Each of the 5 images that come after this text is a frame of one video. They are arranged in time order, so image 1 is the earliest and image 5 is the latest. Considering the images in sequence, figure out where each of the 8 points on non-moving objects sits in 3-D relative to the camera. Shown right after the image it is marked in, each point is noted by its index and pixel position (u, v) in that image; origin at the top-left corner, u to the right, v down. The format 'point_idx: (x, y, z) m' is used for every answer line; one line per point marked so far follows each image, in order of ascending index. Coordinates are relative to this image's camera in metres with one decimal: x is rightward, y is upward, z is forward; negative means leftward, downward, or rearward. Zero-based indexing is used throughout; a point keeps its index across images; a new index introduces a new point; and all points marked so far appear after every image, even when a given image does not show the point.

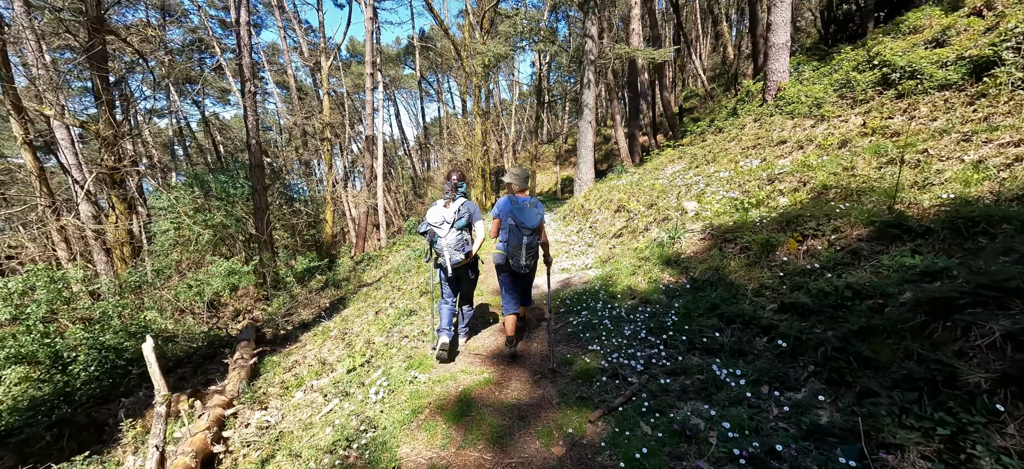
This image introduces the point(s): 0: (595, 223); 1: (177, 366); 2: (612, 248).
0: (+2.3, +0.3, +11.0) m
1: (-6.9, -2.7, +8.3) m
2: (+2.2, -0.3, +8.7) m
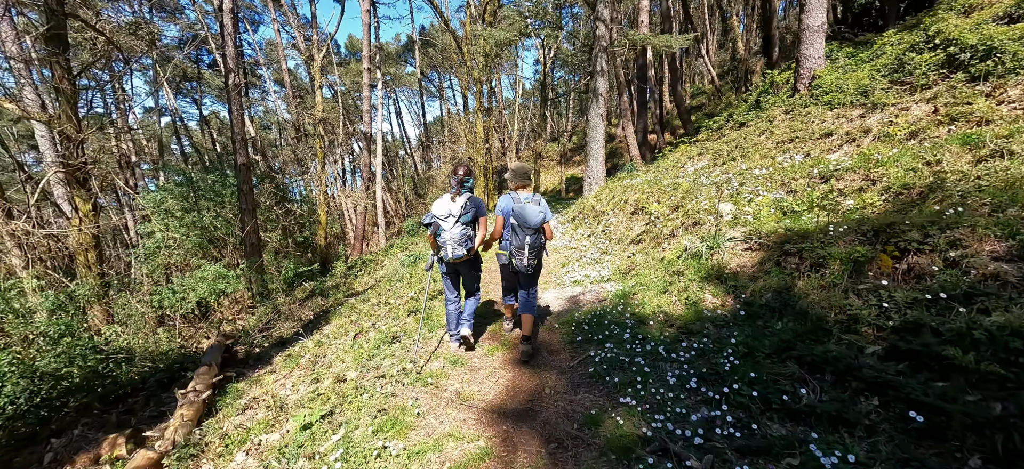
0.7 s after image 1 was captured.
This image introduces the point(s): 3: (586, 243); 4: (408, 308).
0: (+2.4, +0.2, +9.8) m
1: (-6.9, -2.9, +7.1) m
2: (+2.3, -0.4, +7.5) m
3: (+1.8, -0.2, +9.8) m
4: (-1.8, -1.2, +6.7) m
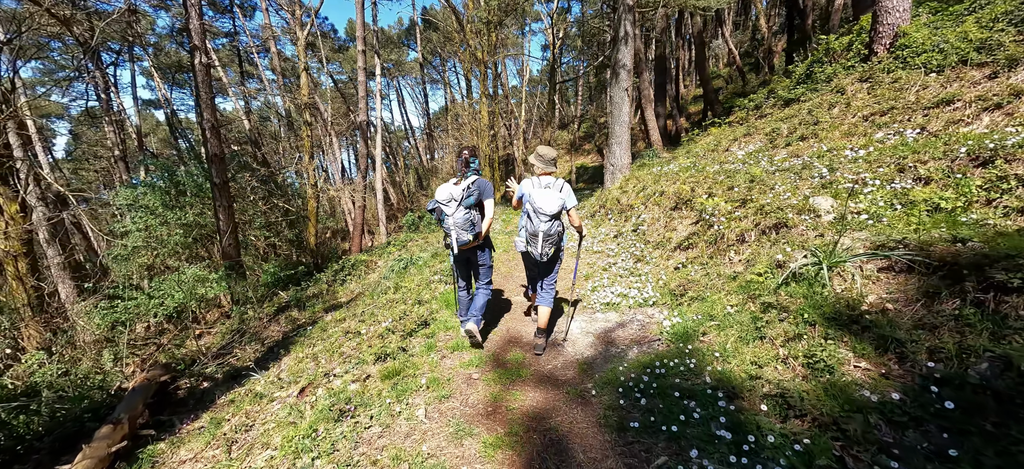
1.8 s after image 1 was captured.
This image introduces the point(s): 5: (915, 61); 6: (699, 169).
0: (+2.6, +0.1, +7.9) m
1: (-6.7, -3.0, +5.4) m
2: (+2.4, -0.5, +5.5) m
3: (+2.0, -0.3, +7.8) m
4: (-1.6, -1.4, +4.8) m
5: (+8.0, +3.5, +7.9) m
6: (+4.0, +1.4, +8.7) m
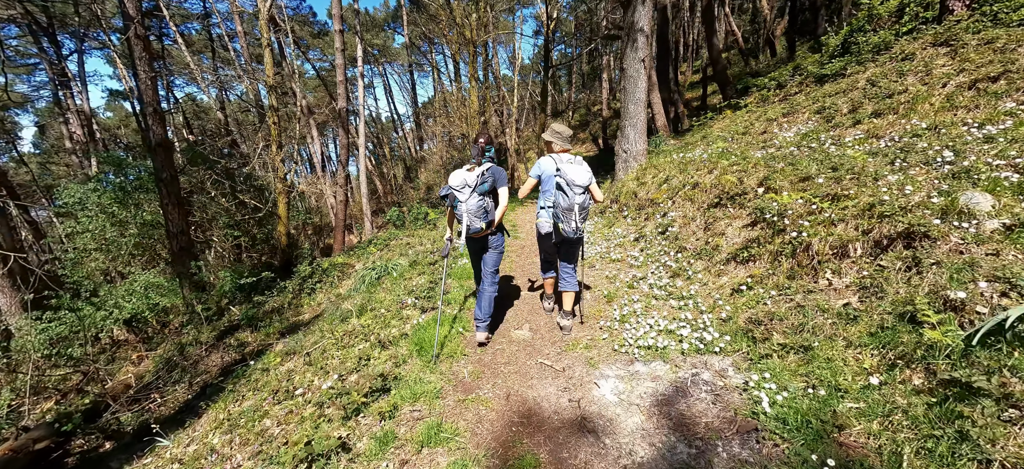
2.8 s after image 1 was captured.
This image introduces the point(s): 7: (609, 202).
0: (+2.5, +0.1, +6.2) m
1: (-6.7, -3.3, +3.7) m
2: (+2.4, -0.6, +3.9) m
3: (+1.9, -0.3, +6.2) m
4: (-1.6, -1.5, +3.1) m
5: (+7.9, +3.5, +6.3) m
6: (+4.0, +1.4, +7.0) m
7: (+2.1, +0.7, +8.8) m
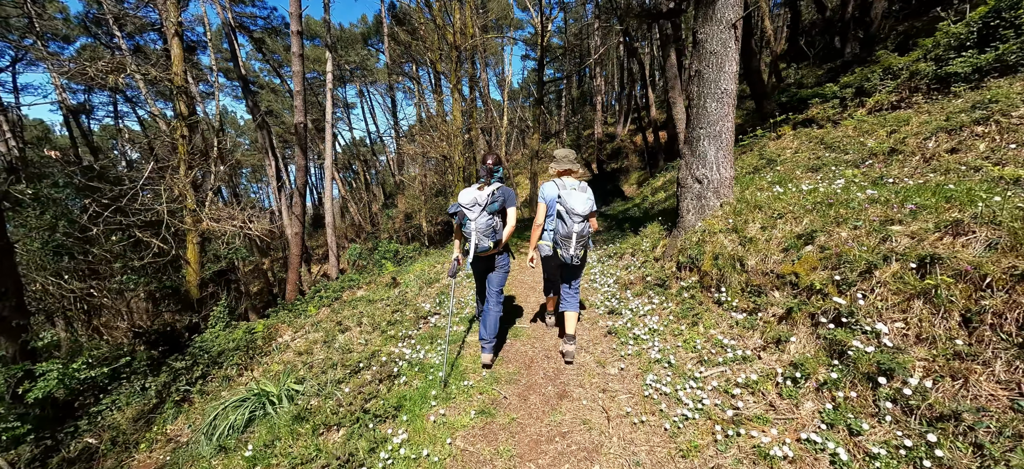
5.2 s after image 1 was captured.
0: (+2.6, -0.9, +2.5) m
1: (-6.6, -4.1, -0.6) m
2: (+2.5, -1.5, +0.1) m
3: (+2.0, -1.3, +2.4) m
4: (-1.5, -2.3, -0.8) m
5: (+7.9, +2.4, +2.9) m
6: (+4.0, +0.4, +3.4) m
7: (+2.1, -0.5, +5.1) m
